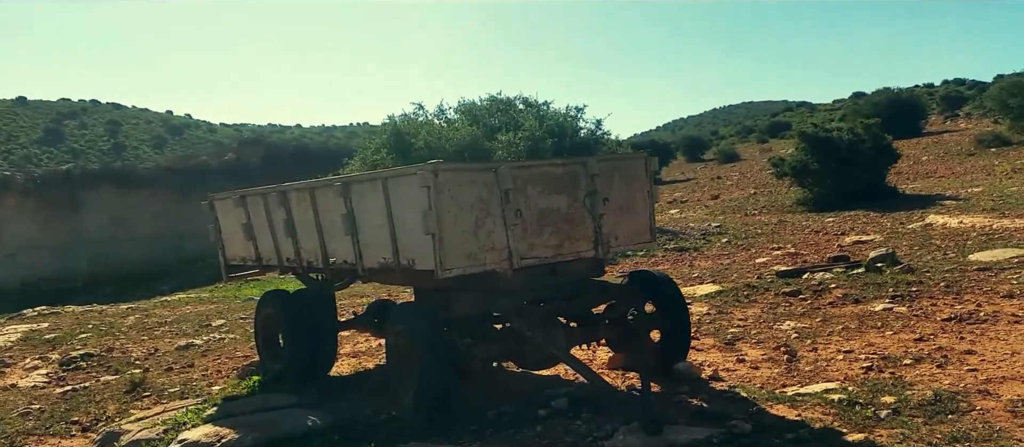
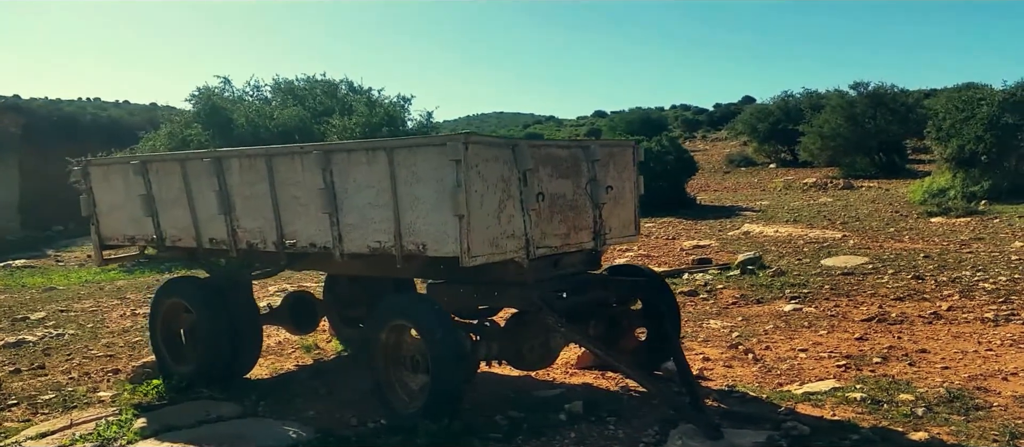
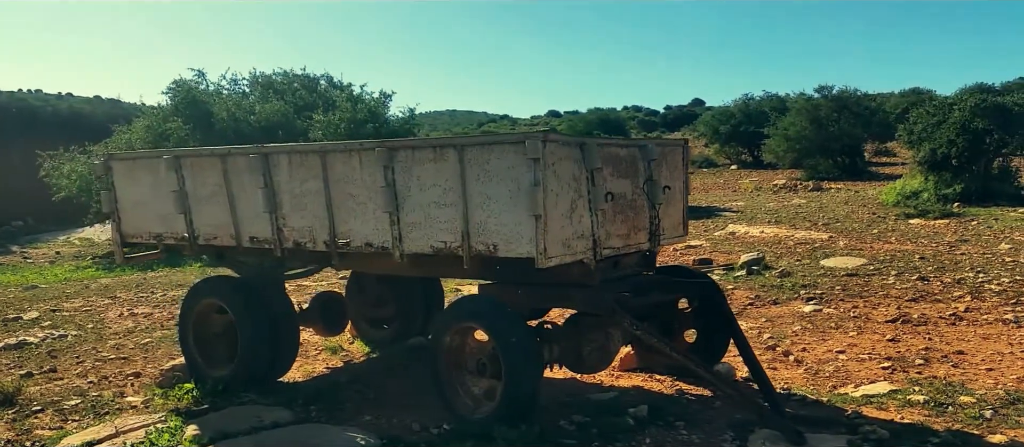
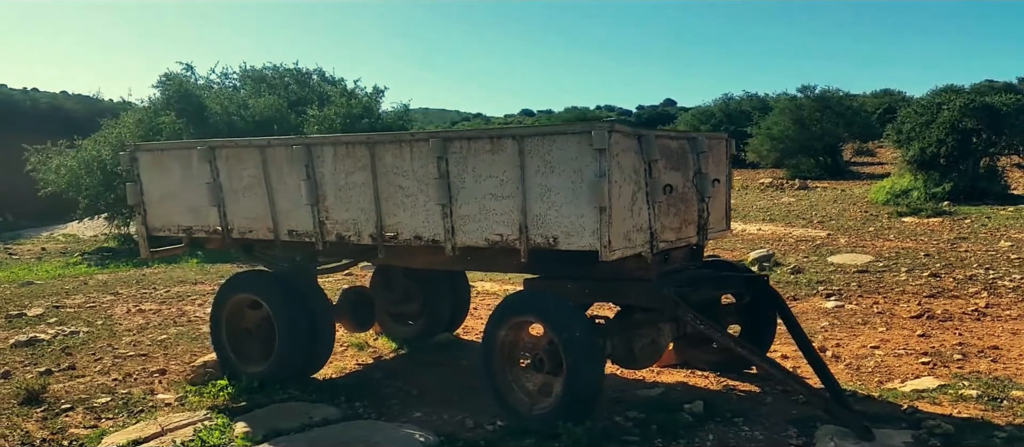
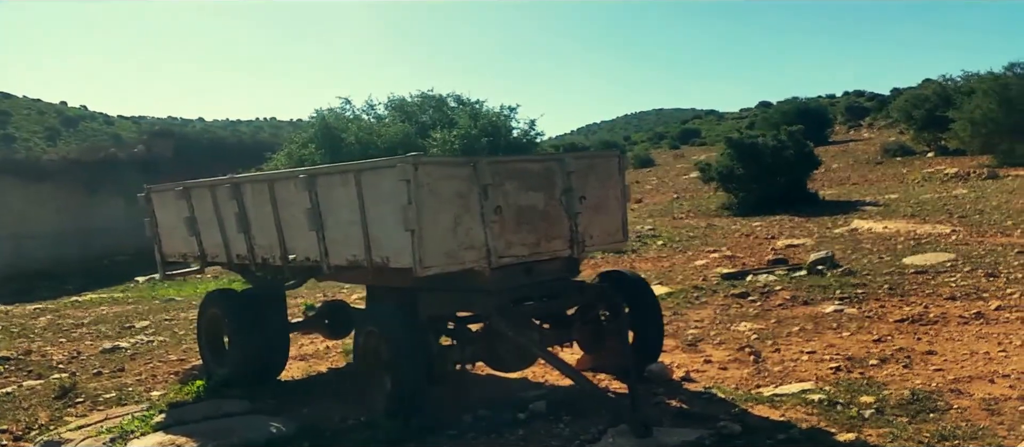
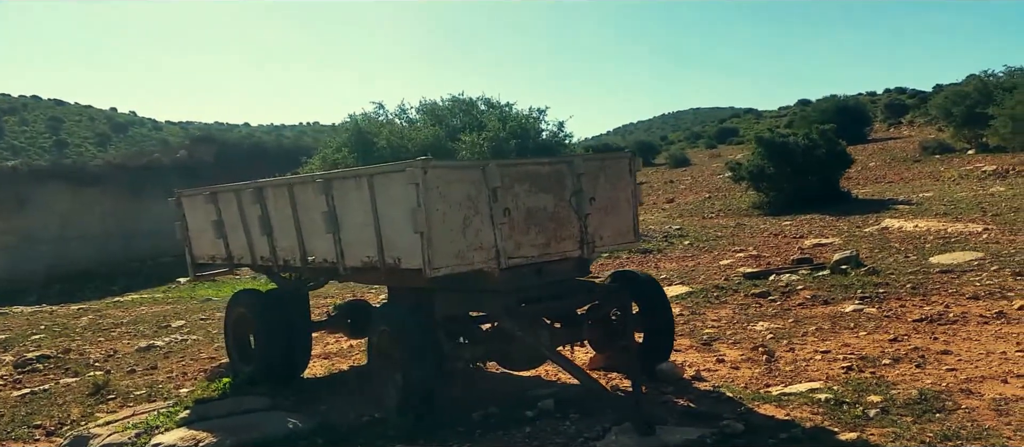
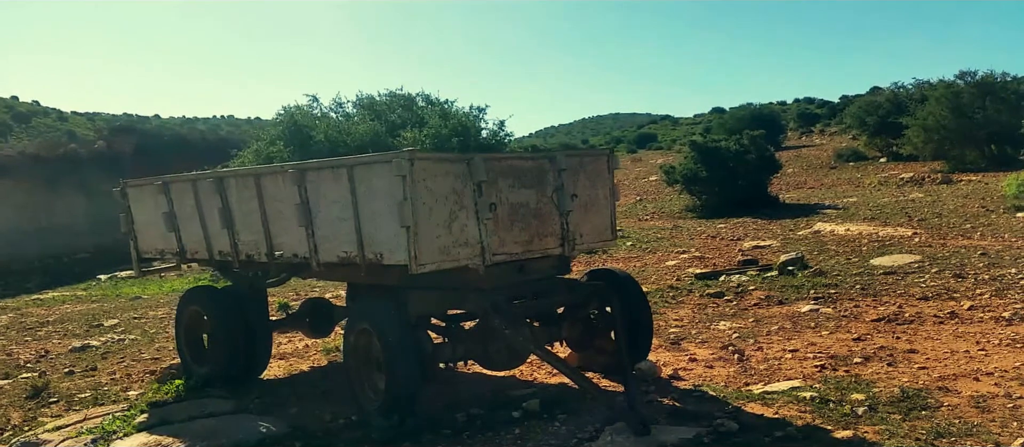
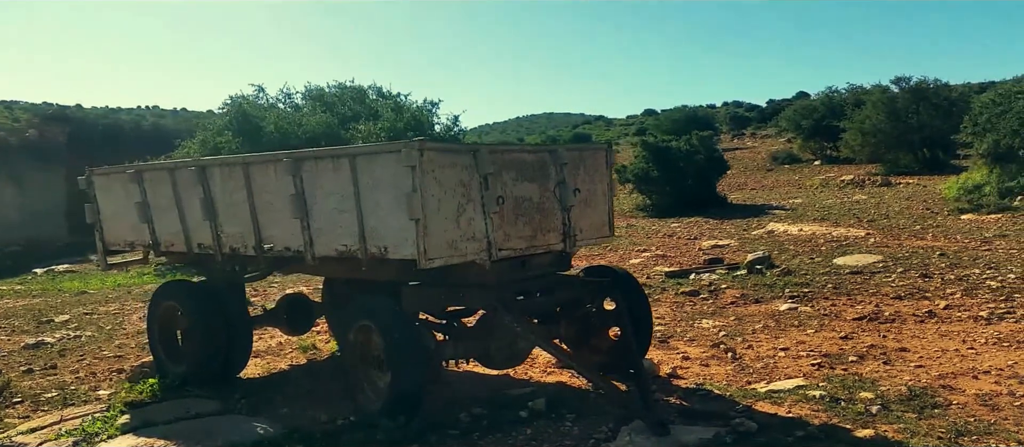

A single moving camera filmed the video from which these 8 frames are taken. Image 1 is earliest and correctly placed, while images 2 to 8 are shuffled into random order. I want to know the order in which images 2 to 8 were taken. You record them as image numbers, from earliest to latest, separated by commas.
6, 5, 7, 8, 2, 3, 4
